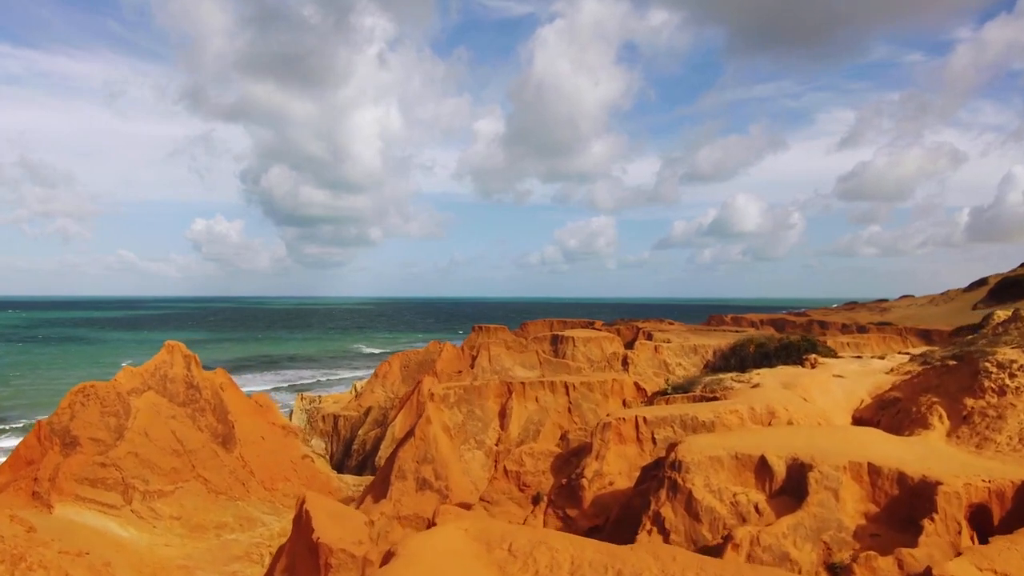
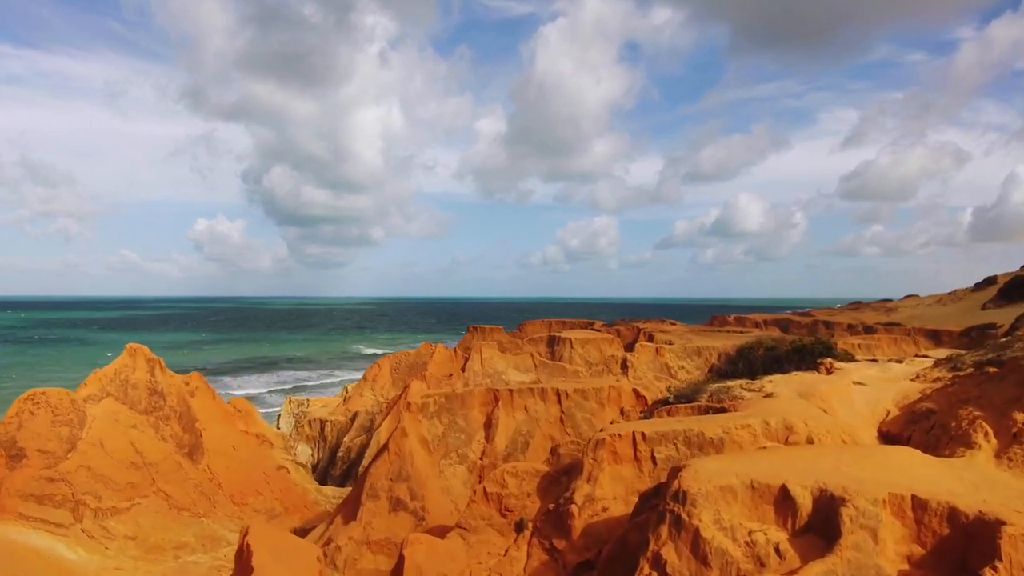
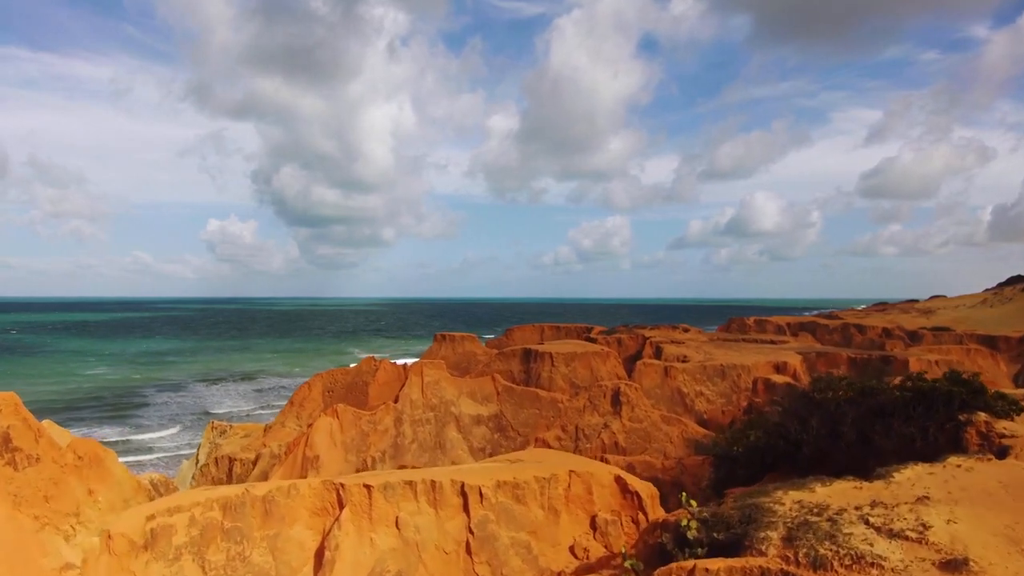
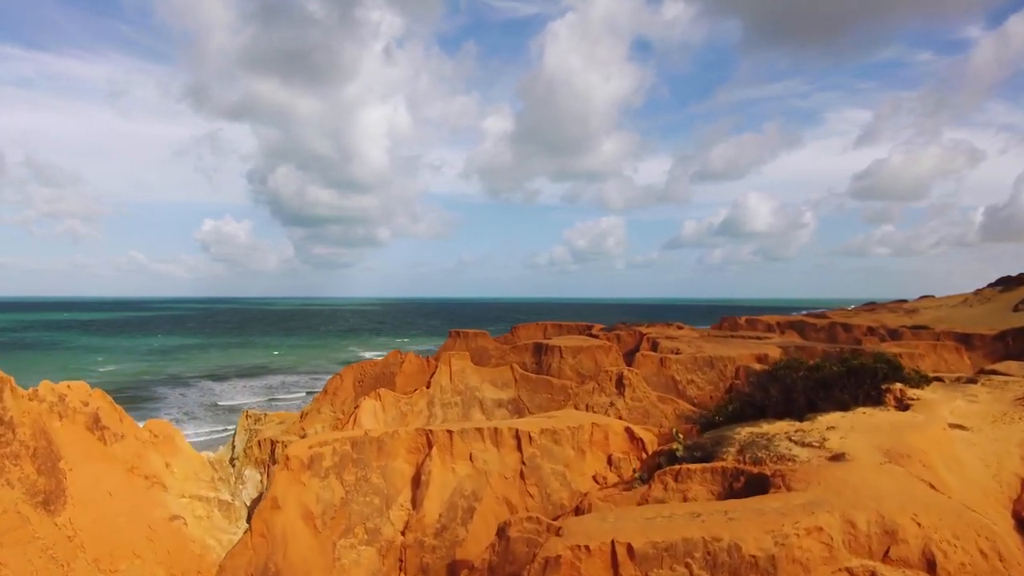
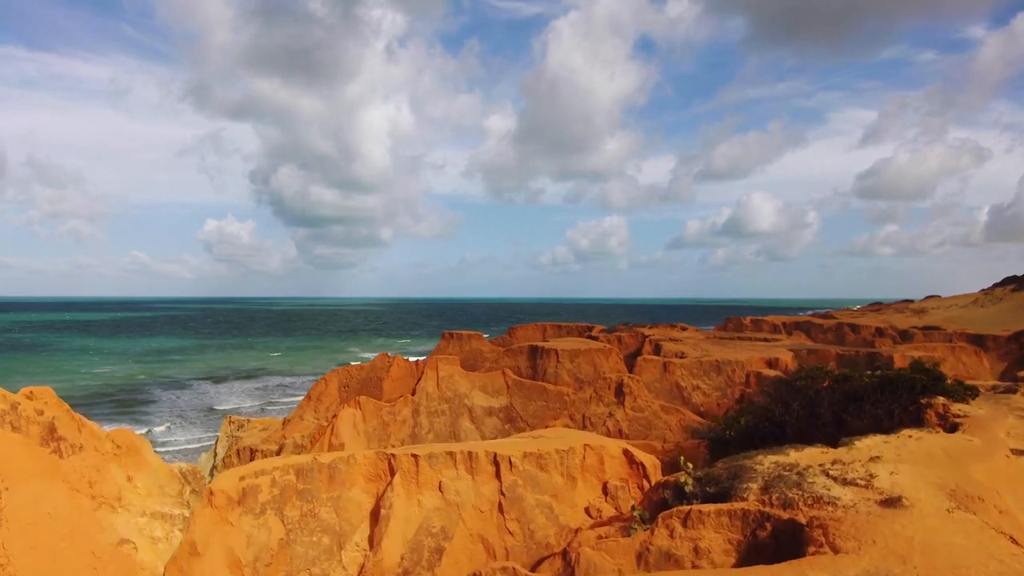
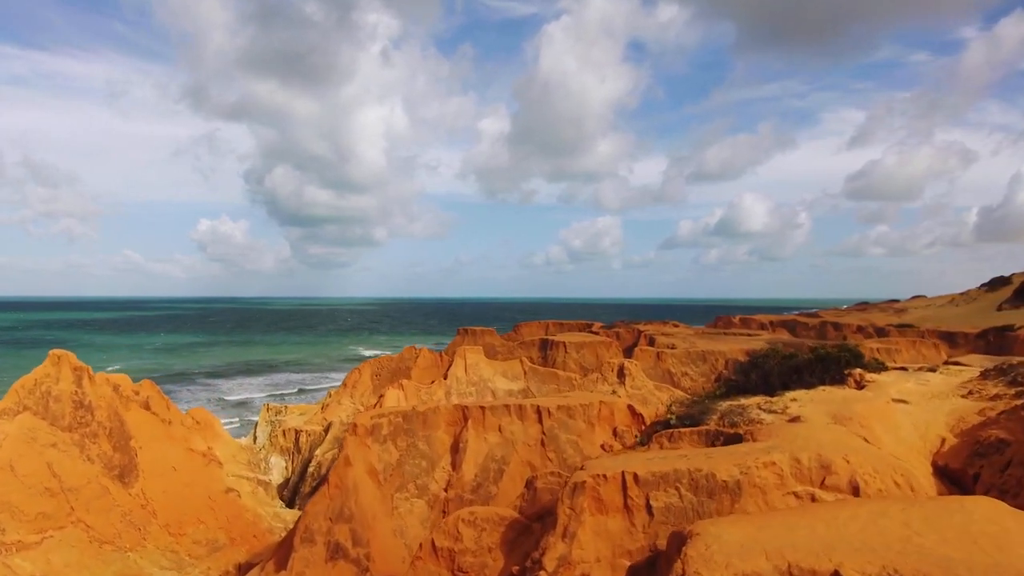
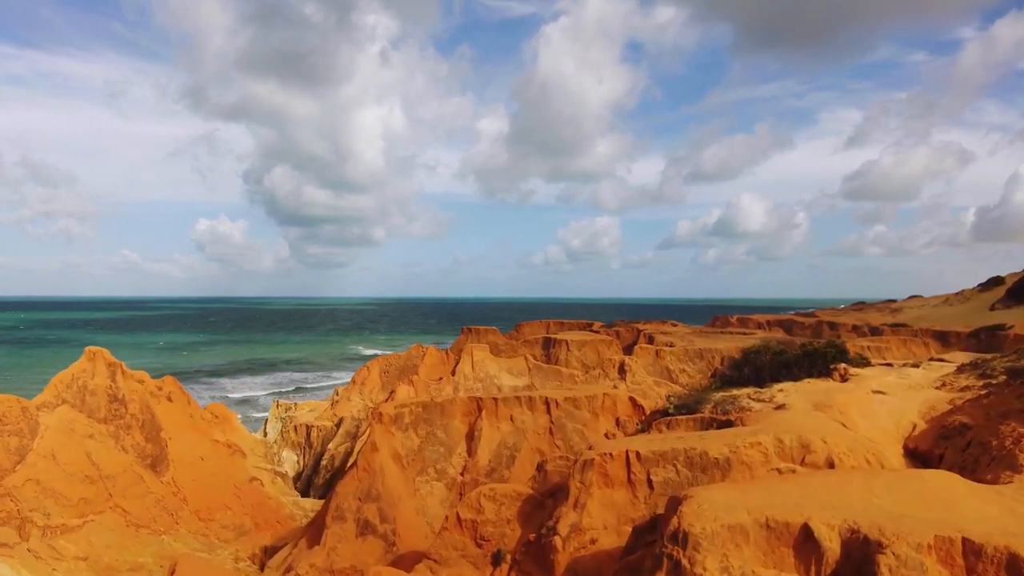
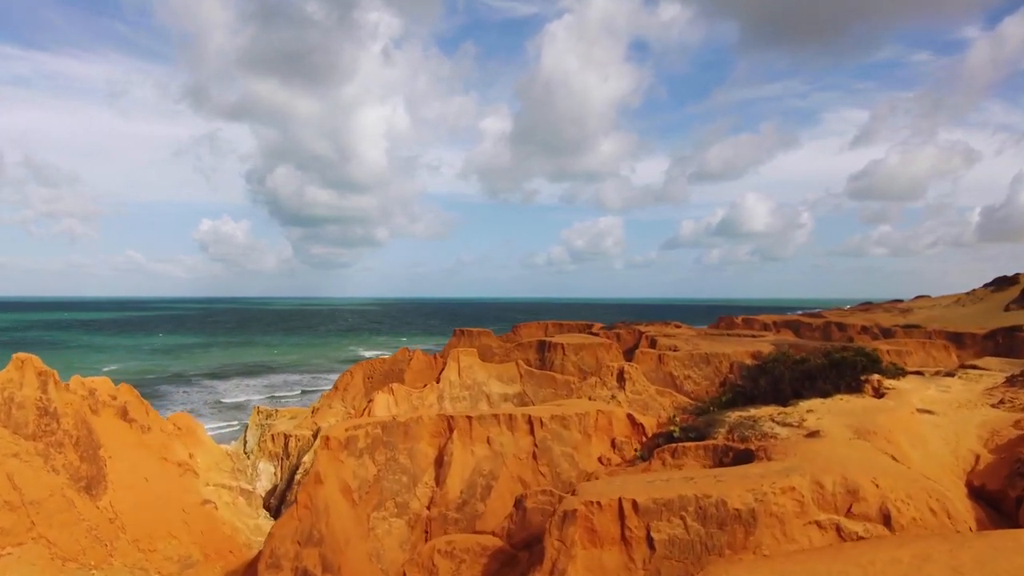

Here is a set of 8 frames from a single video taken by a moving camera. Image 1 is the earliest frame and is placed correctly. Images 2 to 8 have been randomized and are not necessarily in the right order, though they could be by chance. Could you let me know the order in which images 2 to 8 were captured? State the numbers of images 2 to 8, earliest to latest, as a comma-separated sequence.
2, 7, 6, 8, 4, 5, 3
